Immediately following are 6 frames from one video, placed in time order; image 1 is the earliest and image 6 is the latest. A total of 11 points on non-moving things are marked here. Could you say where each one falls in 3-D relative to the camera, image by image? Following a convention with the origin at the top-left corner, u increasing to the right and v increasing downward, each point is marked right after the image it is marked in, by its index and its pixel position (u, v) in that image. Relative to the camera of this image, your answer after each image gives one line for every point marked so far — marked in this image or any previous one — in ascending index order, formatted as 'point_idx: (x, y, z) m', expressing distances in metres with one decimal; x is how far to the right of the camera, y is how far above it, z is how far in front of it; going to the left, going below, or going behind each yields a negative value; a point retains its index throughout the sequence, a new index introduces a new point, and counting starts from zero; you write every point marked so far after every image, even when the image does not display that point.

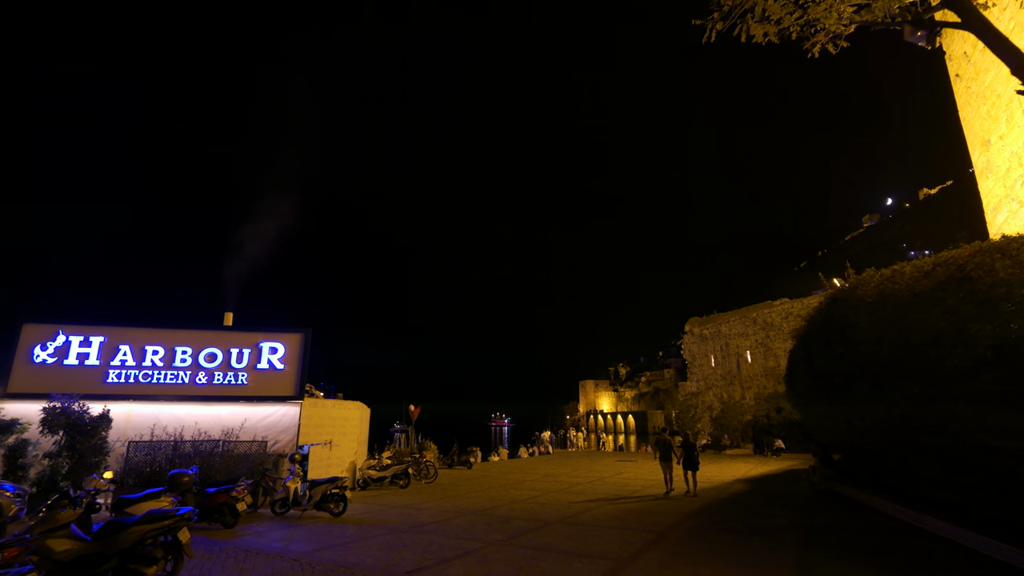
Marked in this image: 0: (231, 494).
0: (-4.9, -3.6, +8.3) m
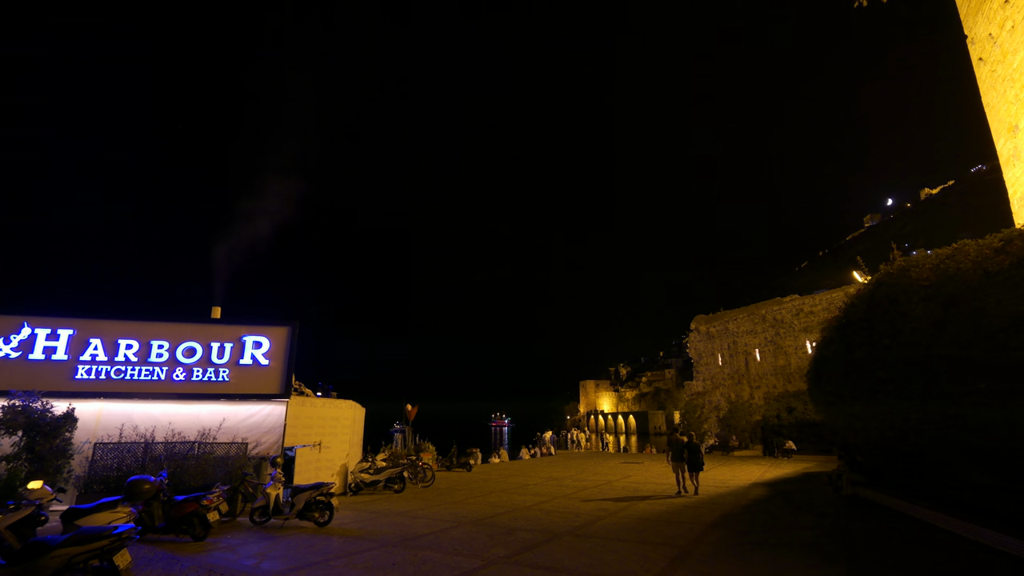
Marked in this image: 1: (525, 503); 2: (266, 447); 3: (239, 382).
0: (-4.8, -3.3, +7.4) m
1: (+0.3, -4.8, +10.8) m
2: (-5.5, -3.6, +10.7) m
3: (-6.2, -2.1, +11.0) m
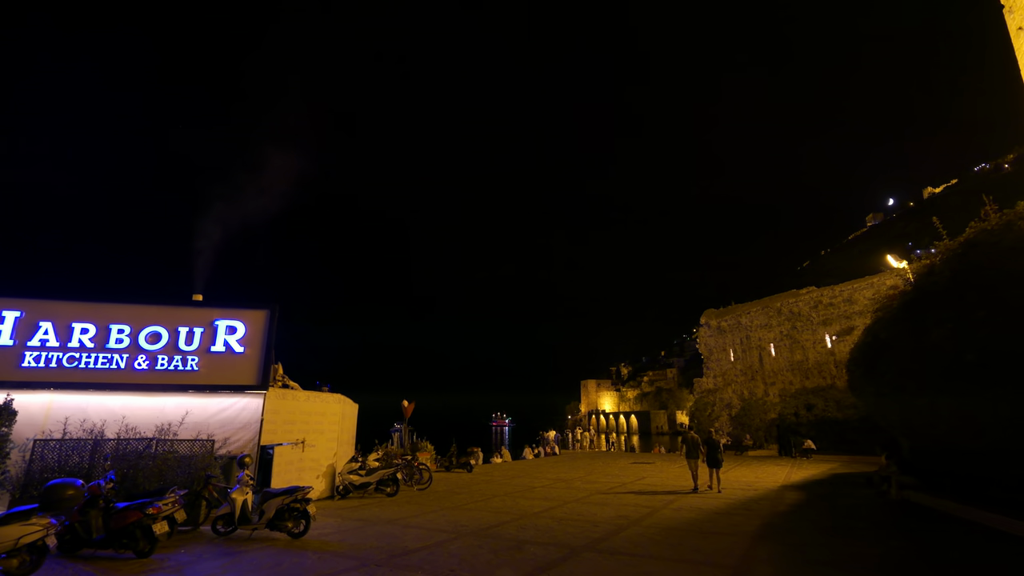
0: (-4.7, -2.9, +6.2) m
1: (+0.4, -4.3, +9.5) m
2: (-5.3, -3.1, +9.4) m
3: (-6.1, -1.7, +9.7) m
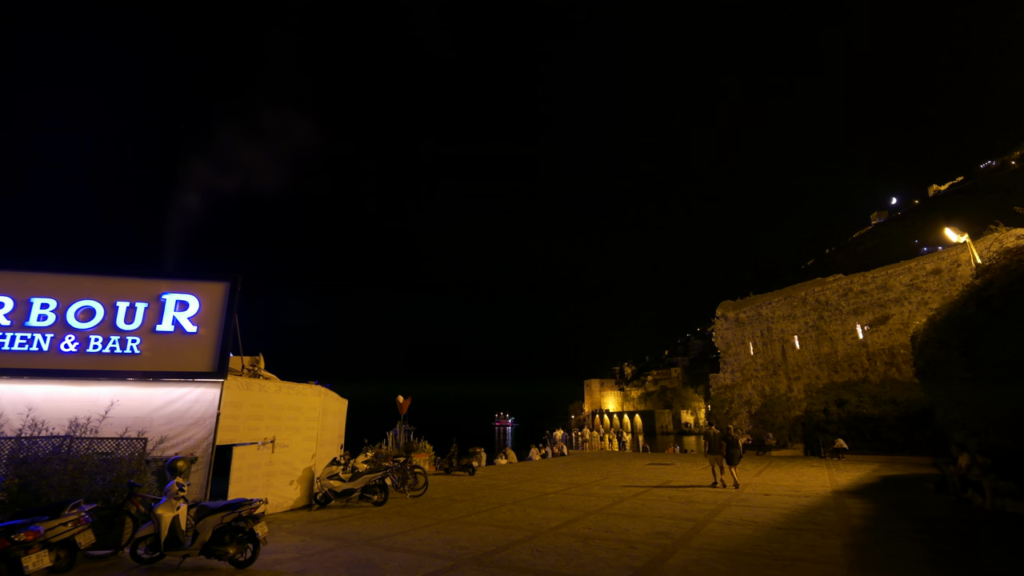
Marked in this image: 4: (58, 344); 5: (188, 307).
0: (-4.5, -2.3, +4.4) m
1: (+0.6, -3.8, +7.7) m
2: (-5.2, -2.5, +7.7) m
3: (-5.9, -1.1, +8.0) m
4: (-7.2, -0.9, +7.7) m
5: (-5.6, -0.3, +8.4) m
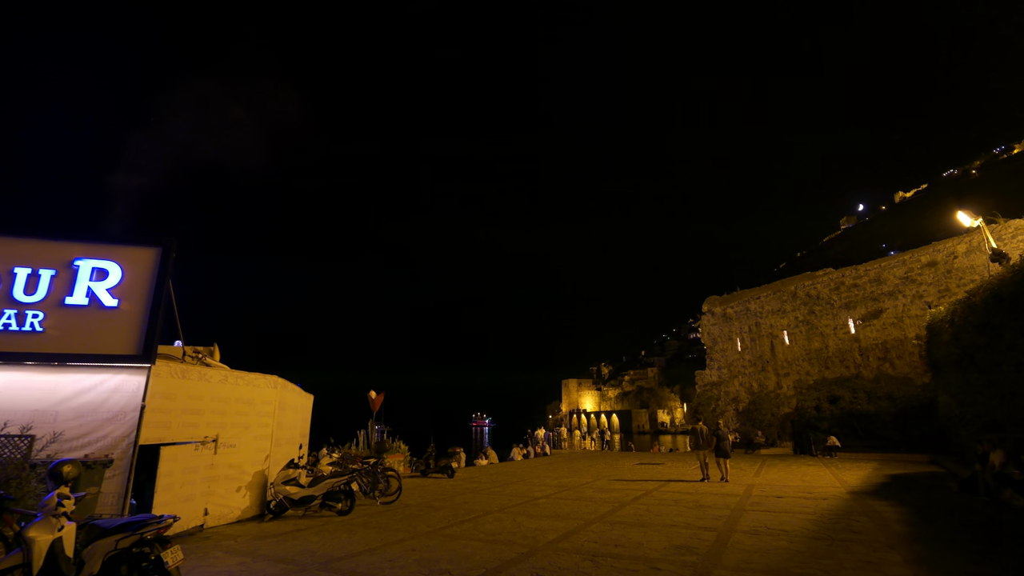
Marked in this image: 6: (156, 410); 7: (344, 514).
0: (-4.5, -1.8, +3.0) m
1: (+0.5, -3.3, +6.5) m
2: (-5.3, -2.0, +6.2) m
3: (-6.0, -0.6, +6.5) m
4: (-7.3, -0.4, +6.1) m
5: (-5.7, +0.2, +6.9) m
6: (-4.9, -1.7, +6.6) m
7: (-2.8, -3.8, +8.2) m
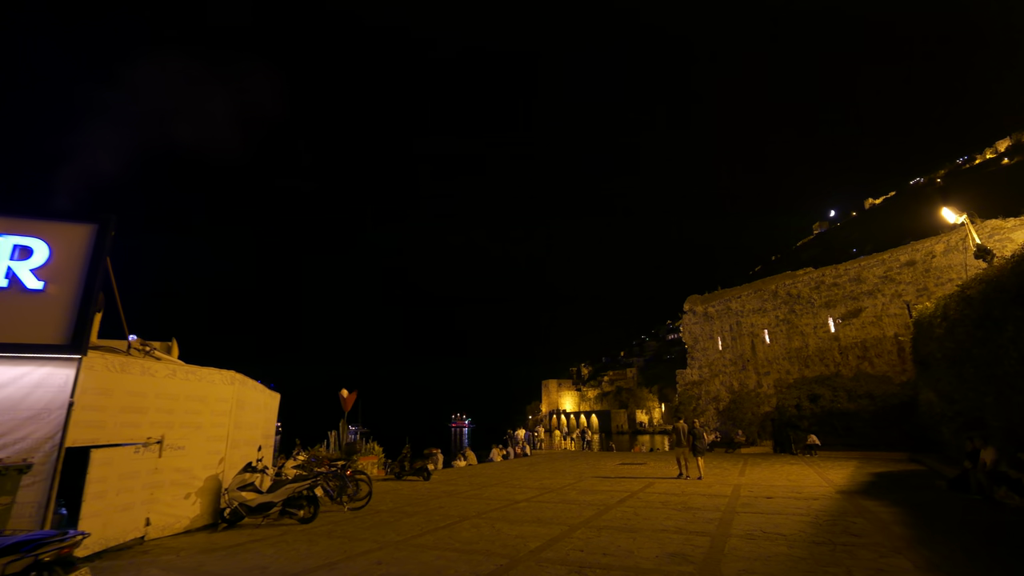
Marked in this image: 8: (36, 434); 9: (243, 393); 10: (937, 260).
0: (-4.6, -1.6, +2.2) m
1: (+0.2, -3.1, +5.9) m
2: (-5.5, -1.8, +5.4) m
3: (-6.3, -0.4, +5.6) m
4: (-7.6, -0.1, +5.2) m
5: (-6.0, +0.4, +6.0) m
6: (-5.1, -1.4, +5.8) m
7: (-3.2, -3.6, +7.5) m
8: (-5.4, -1.6, +5.5) m
9: (-4.7, -1.8, +8.4) m
10: (+15.9, +1.0, +18.1) m
